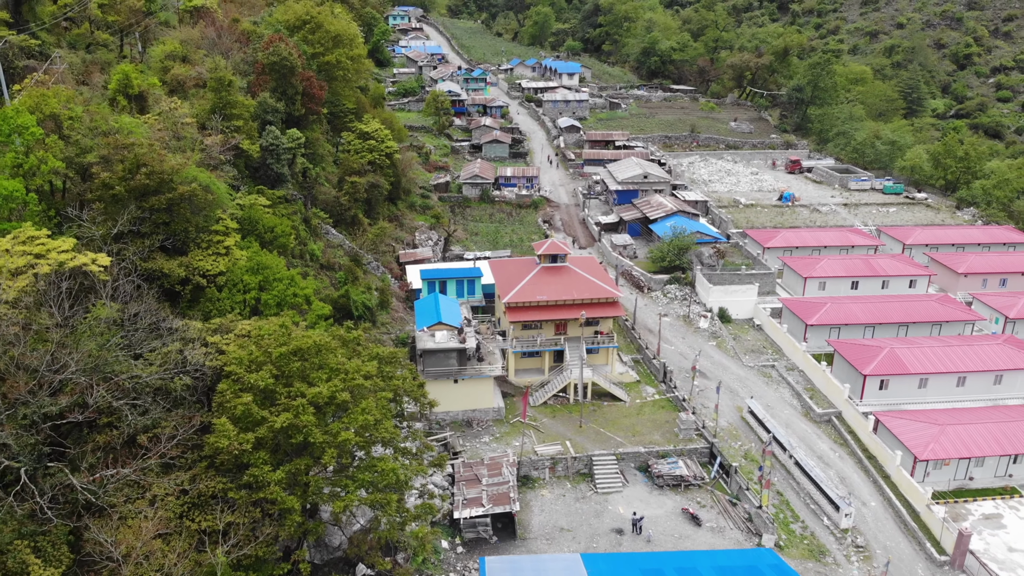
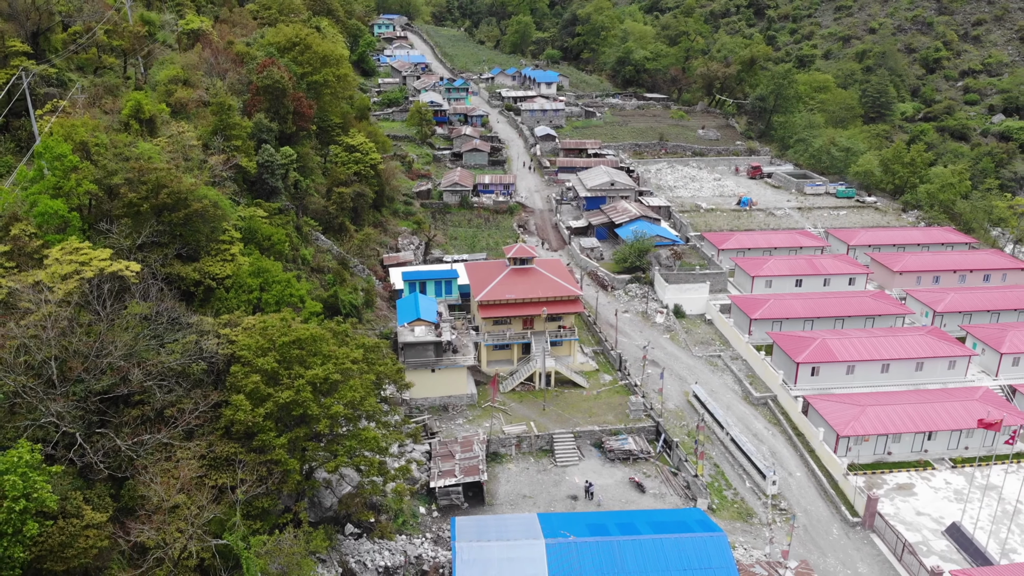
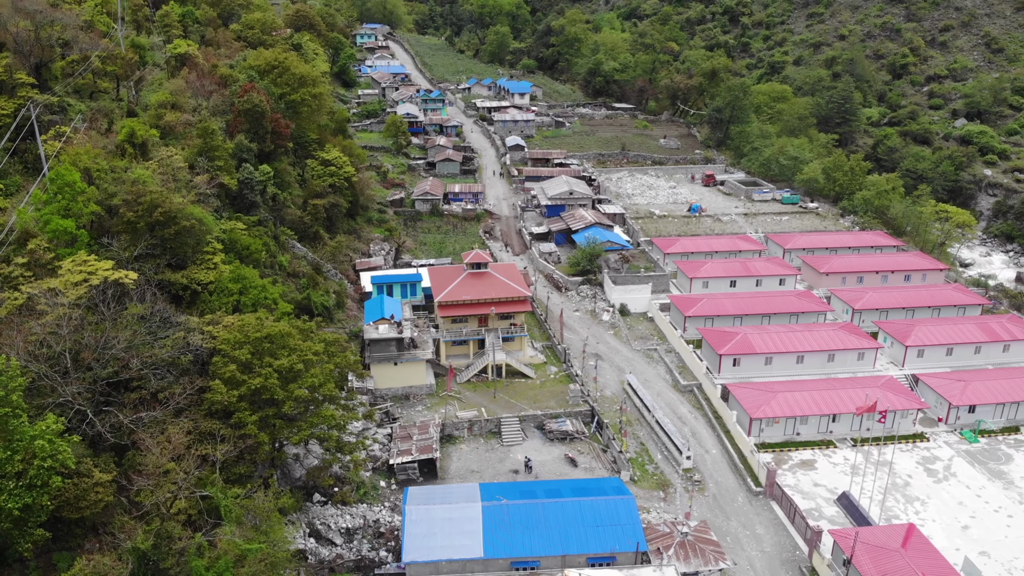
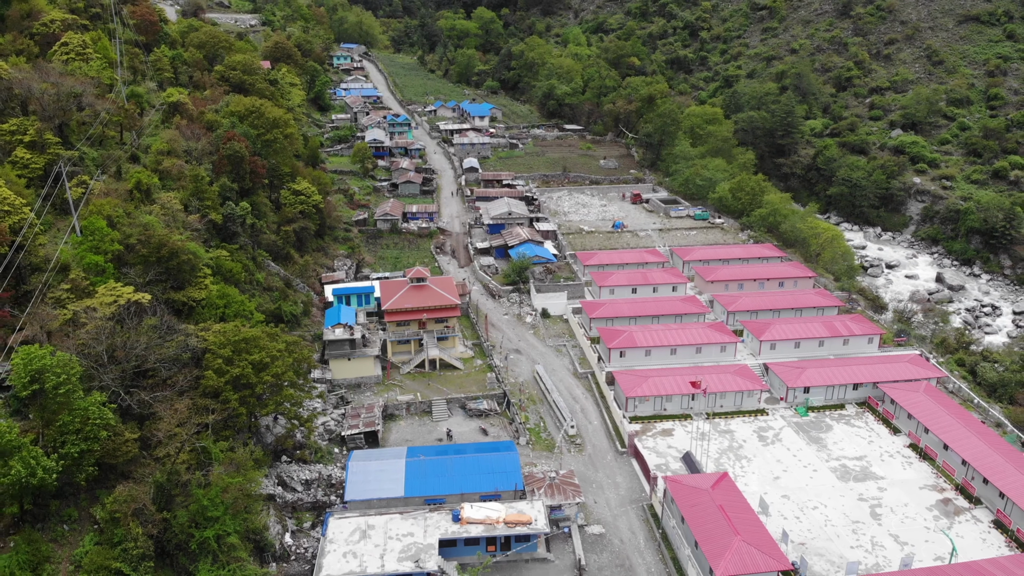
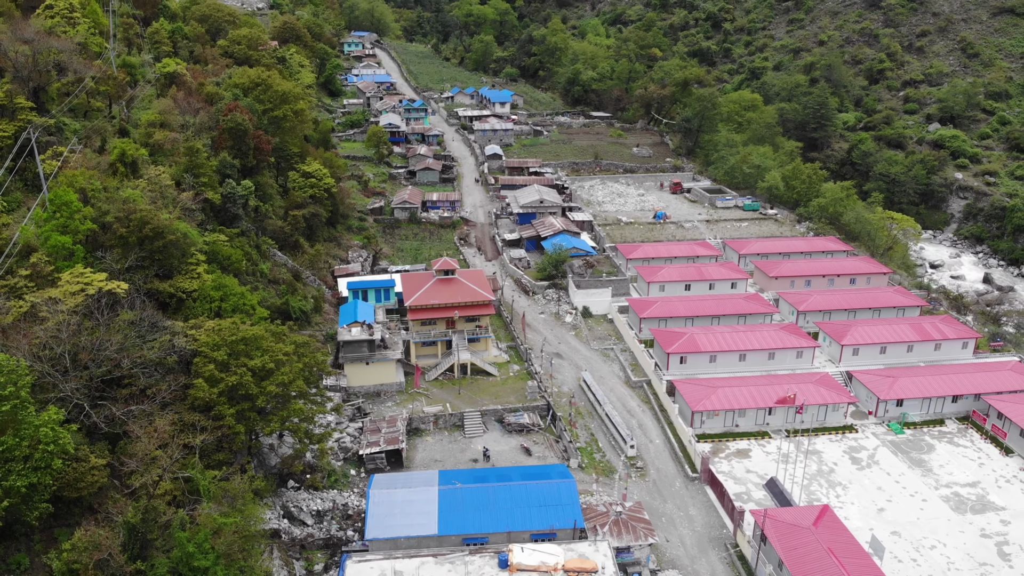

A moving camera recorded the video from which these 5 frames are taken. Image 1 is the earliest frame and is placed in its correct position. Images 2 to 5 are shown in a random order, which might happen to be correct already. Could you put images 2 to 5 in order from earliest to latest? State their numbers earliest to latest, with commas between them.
2, 3, 5, 4
